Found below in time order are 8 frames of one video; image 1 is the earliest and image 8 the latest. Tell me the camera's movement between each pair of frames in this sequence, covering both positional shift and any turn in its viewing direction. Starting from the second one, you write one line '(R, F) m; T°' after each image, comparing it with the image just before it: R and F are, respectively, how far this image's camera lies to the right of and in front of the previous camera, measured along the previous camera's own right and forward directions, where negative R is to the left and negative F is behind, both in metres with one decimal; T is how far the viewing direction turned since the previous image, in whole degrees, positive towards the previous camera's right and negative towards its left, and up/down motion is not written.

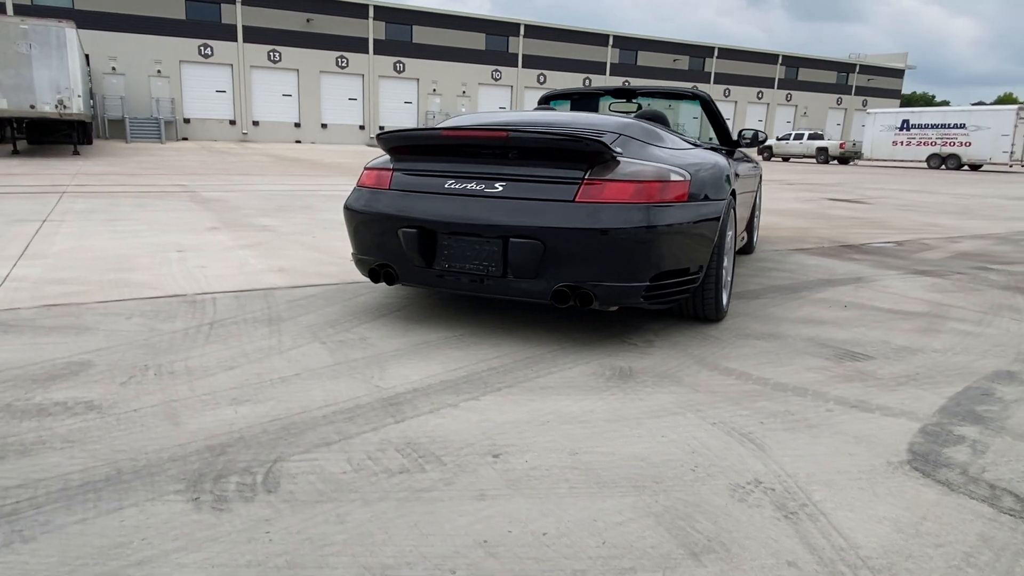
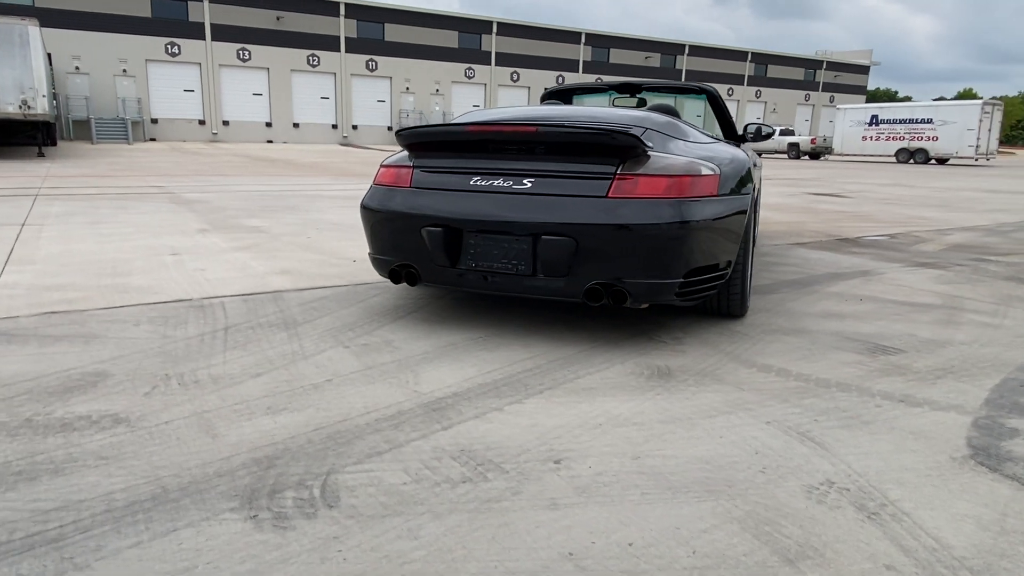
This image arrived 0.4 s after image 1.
(-0.3, +0.1) m; +2°
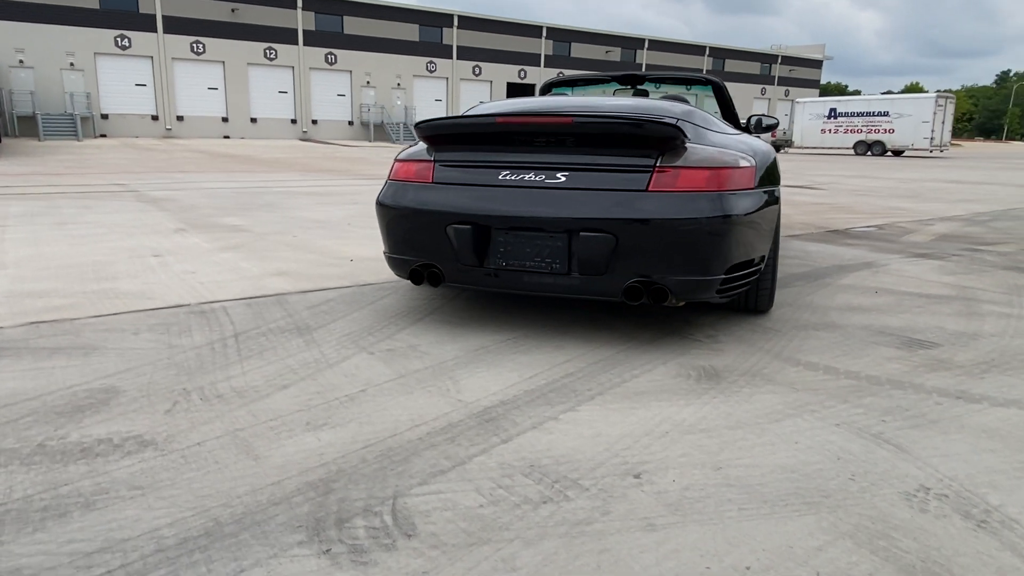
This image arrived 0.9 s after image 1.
(-0.3, +0.2) m; +3°
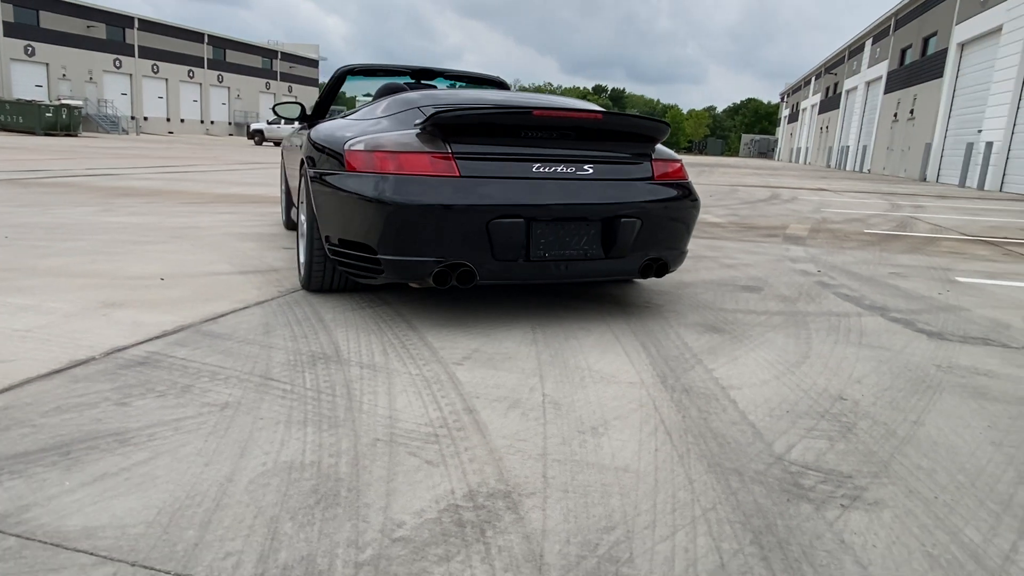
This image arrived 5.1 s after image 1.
(-2.2, +0.8) m; +39°
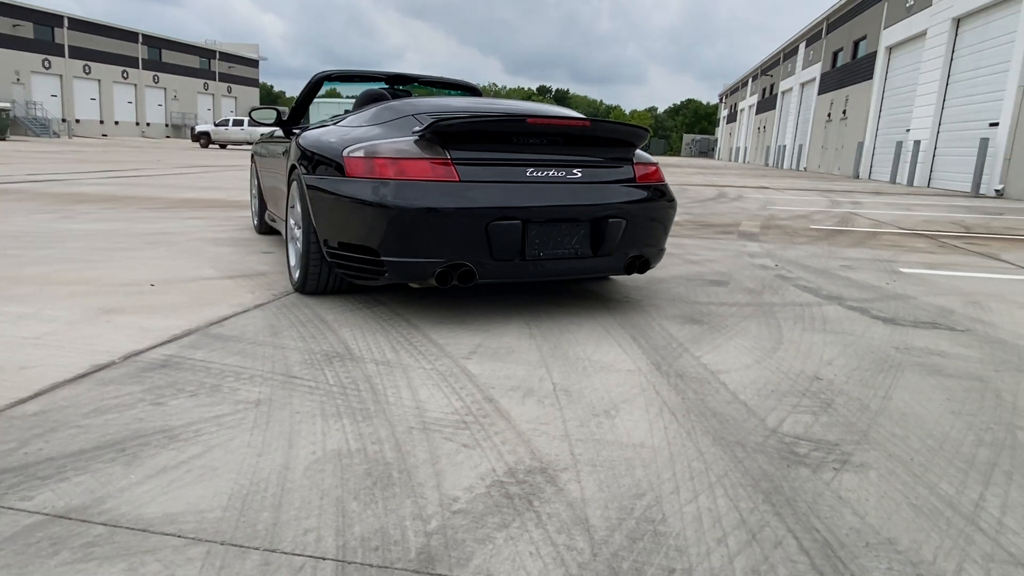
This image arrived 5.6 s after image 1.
(-0.2, -0.2) m; +4°
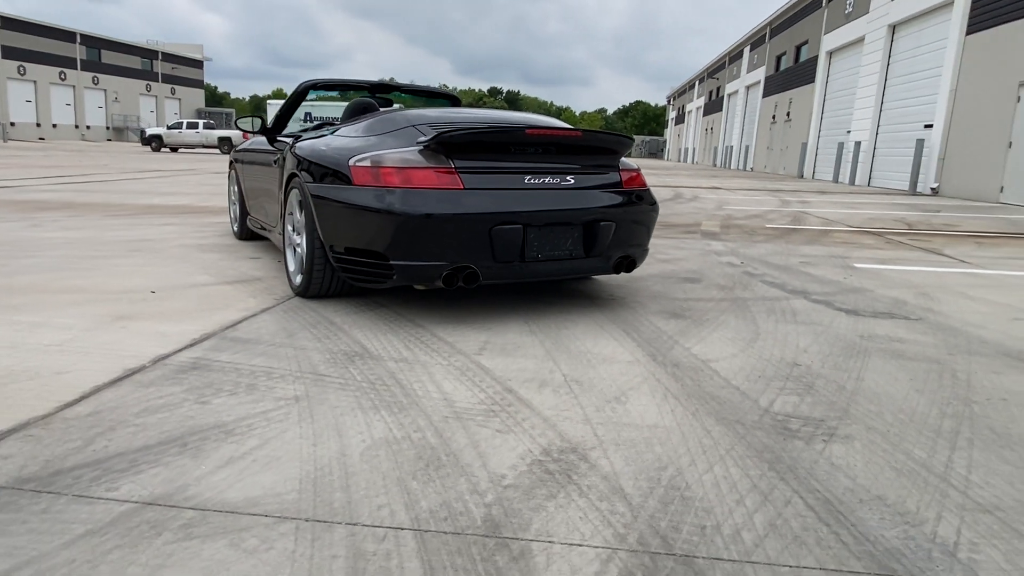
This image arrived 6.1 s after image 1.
(-0.3, -0.2) m; +4°
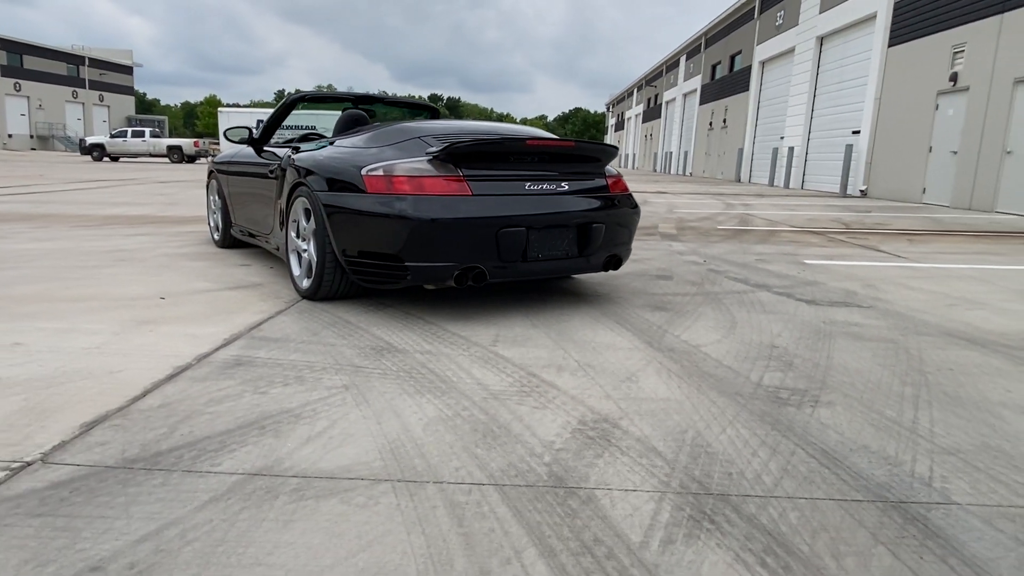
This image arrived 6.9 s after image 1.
(-0.4, -0.3) m; +5°
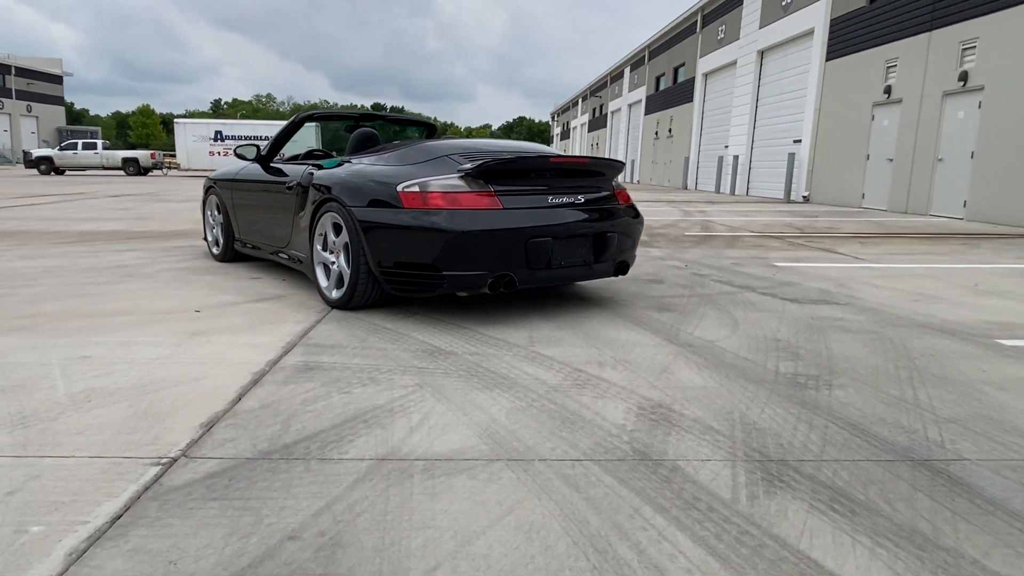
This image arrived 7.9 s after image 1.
(-0.5, -0.3) m; +4°
